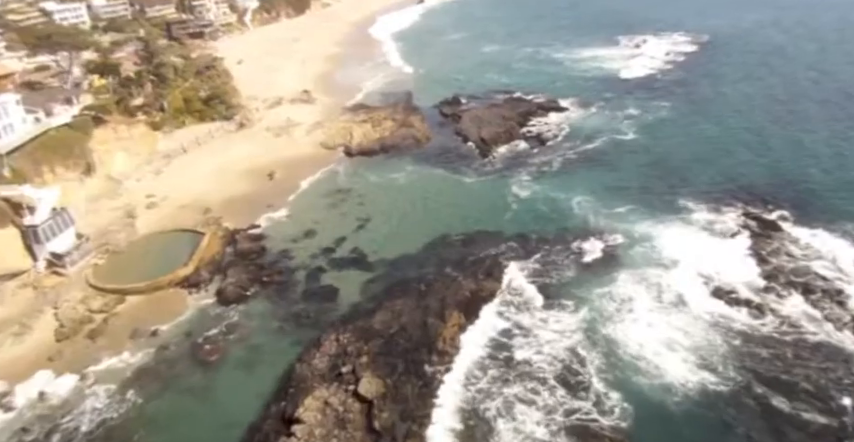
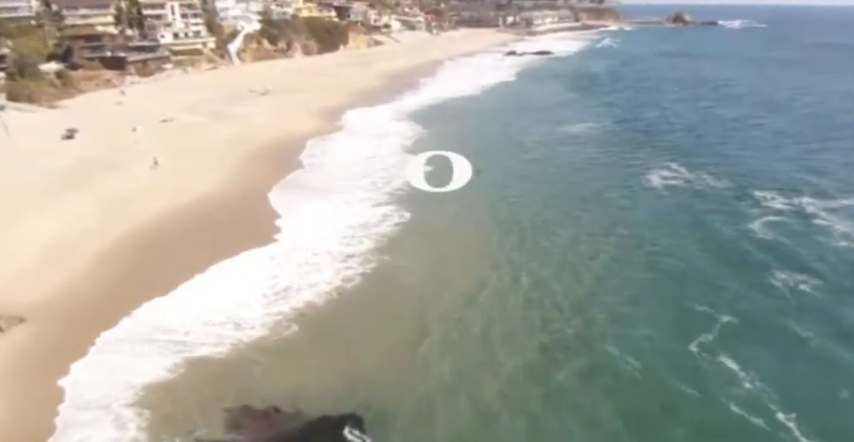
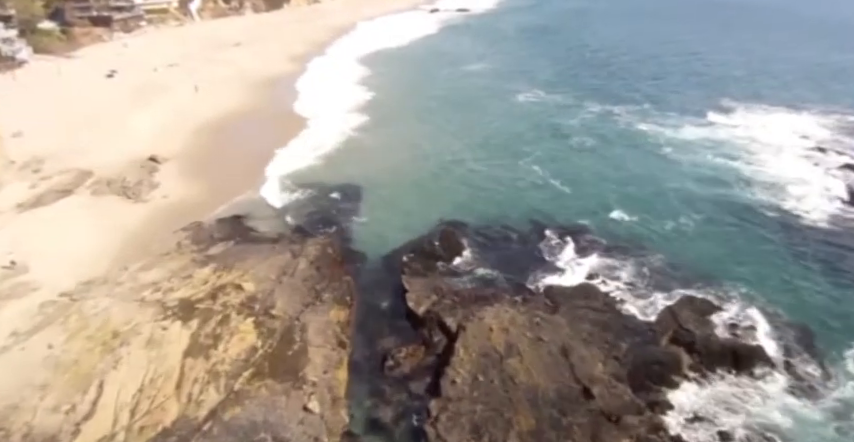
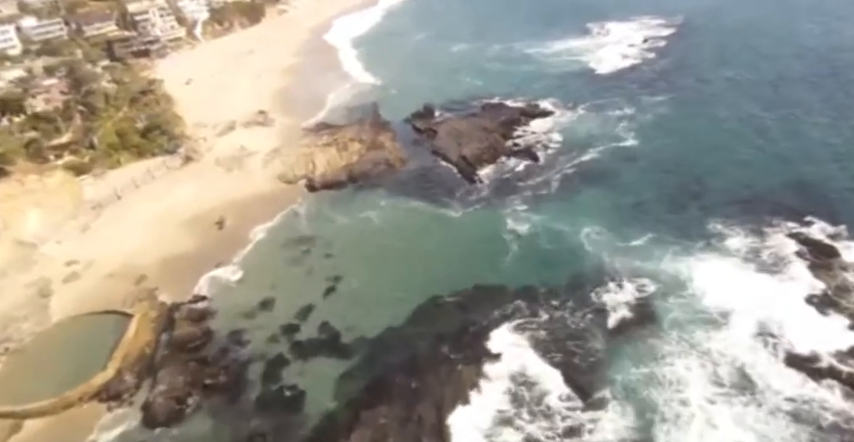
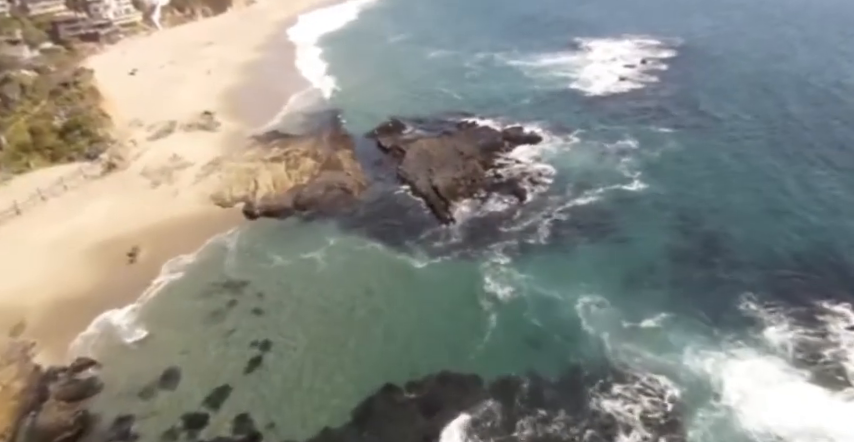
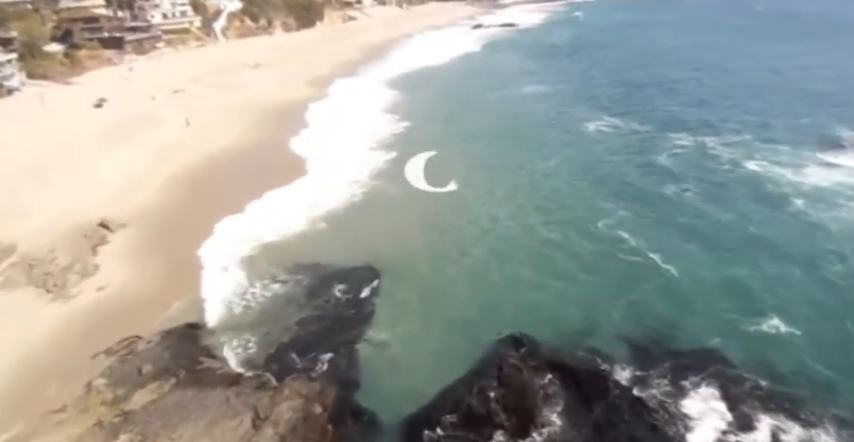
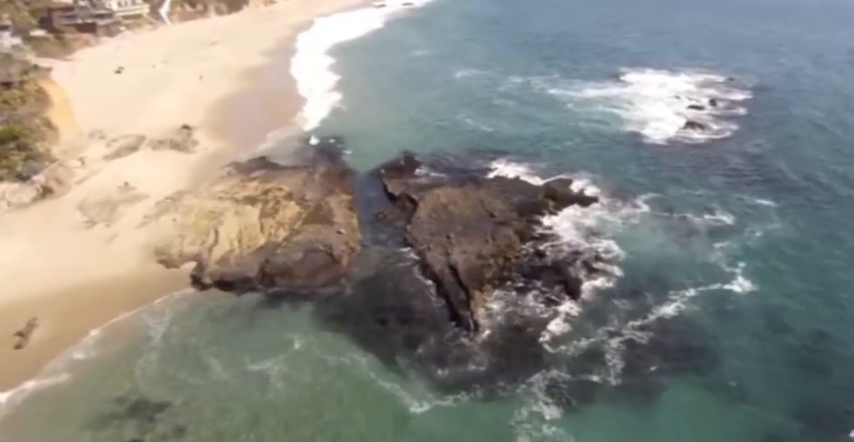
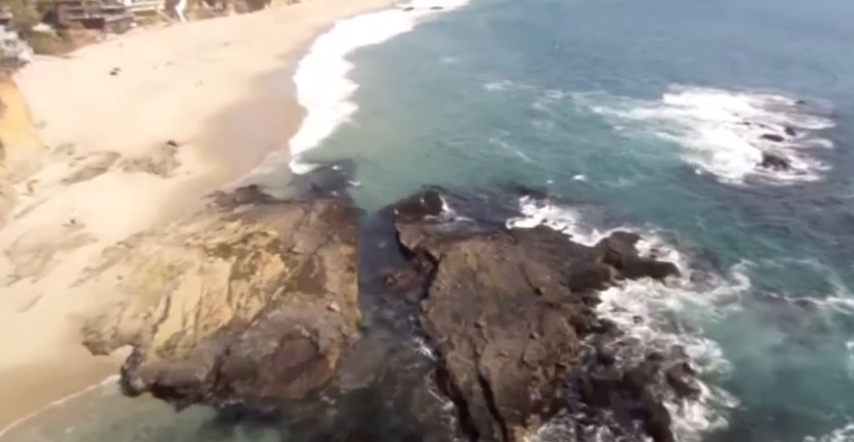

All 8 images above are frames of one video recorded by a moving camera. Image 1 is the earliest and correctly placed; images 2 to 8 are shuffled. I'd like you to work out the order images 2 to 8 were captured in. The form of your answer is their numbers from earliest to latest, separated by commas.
4, 5, 7, 8, 3, 6, 2
